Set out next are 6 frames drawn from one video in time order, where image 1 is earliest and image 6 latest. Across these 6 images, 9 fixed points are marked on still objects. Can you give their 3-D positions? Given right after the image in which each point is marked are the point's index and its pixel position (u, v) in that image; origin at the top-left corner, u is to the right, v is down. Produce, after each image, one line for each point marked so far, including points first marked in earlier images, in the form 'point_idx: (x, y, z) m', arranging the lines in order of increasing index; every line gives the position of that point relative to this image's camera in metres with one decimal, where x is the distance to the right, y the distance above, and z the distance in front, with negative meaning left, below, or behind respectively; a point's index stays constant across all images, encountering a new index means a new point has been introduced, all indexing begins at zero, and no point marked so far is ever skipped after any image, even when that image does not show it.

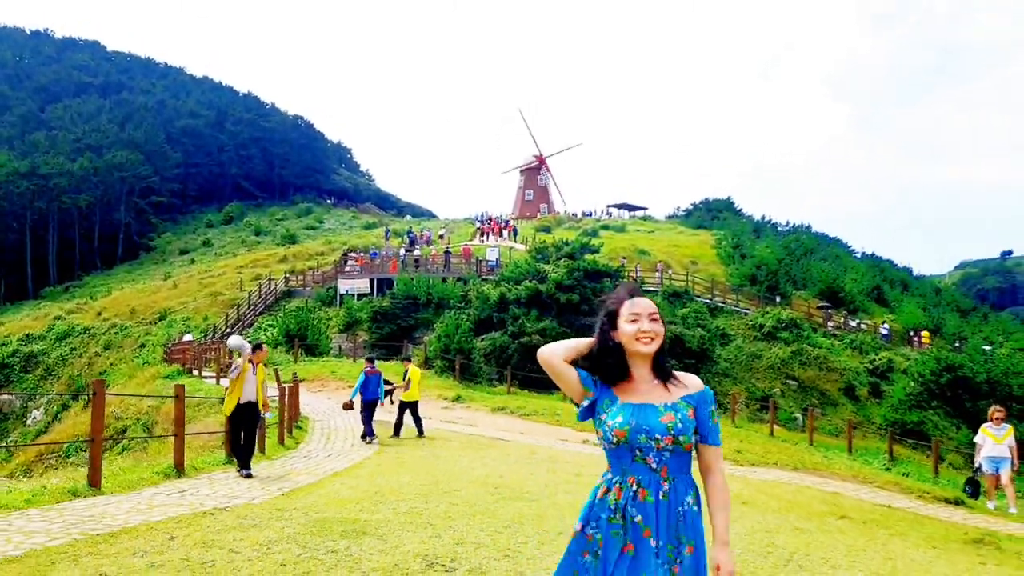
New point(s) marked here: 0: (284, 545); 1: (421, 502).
0: (-1.6, -1.8, +5.3) m
1: (-0.9, -2.0, +7.2) m
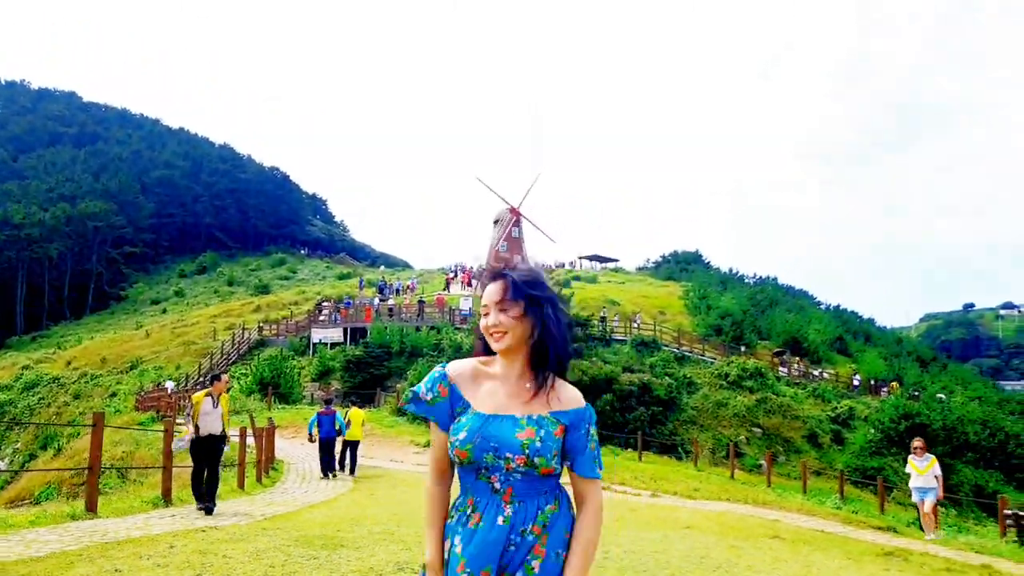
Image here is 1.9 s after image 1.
0: (-1.9, -2.1, +6.0) m
1: (-1.2, -2.4, +7.9) m
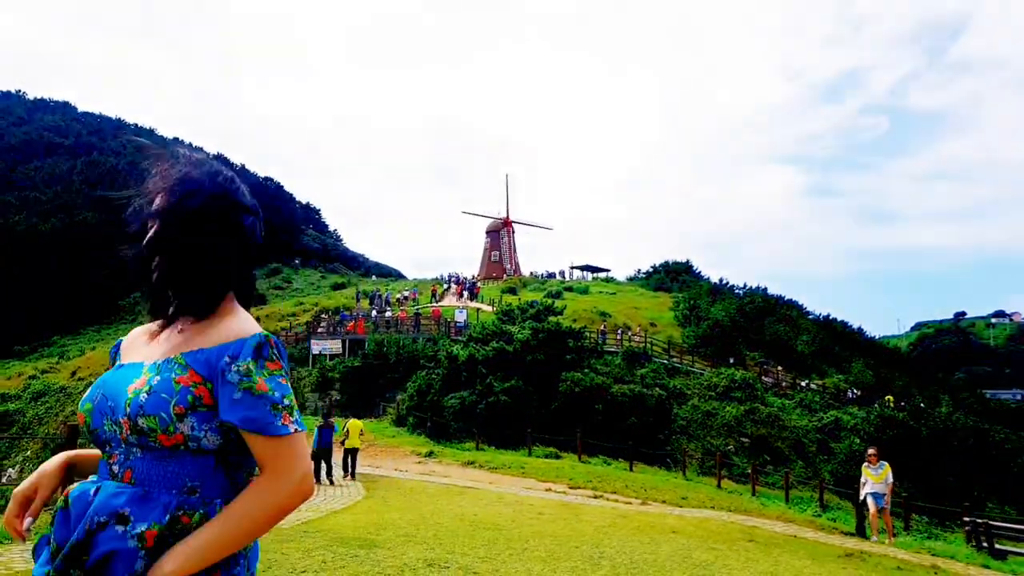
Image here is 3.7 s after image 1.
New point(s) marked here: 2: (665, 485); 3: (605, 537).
0: (-1.8, -2.4, +7.0) m
1: (-1.2, -2.8, +9.0) m
2: (+3.7, -4.7, +18.5) m
3: (+1.1, -3.1, +9.4) m
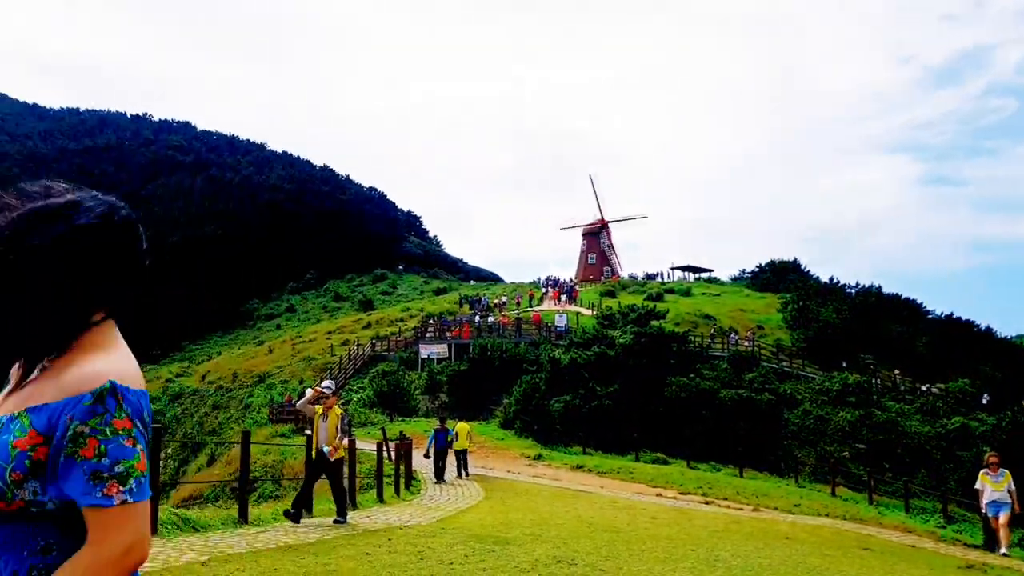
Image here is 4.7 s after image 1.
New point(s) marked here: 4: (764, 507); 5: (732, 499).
0: (-0.5, -2.6, +7.8) m
1: (+0.3, -3.0, +9.6) m
2: (+6.4, -4.9, +18.5) m
3: (+2.7, -3.3, +9.8) m
4: (+5.2, -4.6, +15.9) m
5: (+4.8, -4.6, +16.5) m
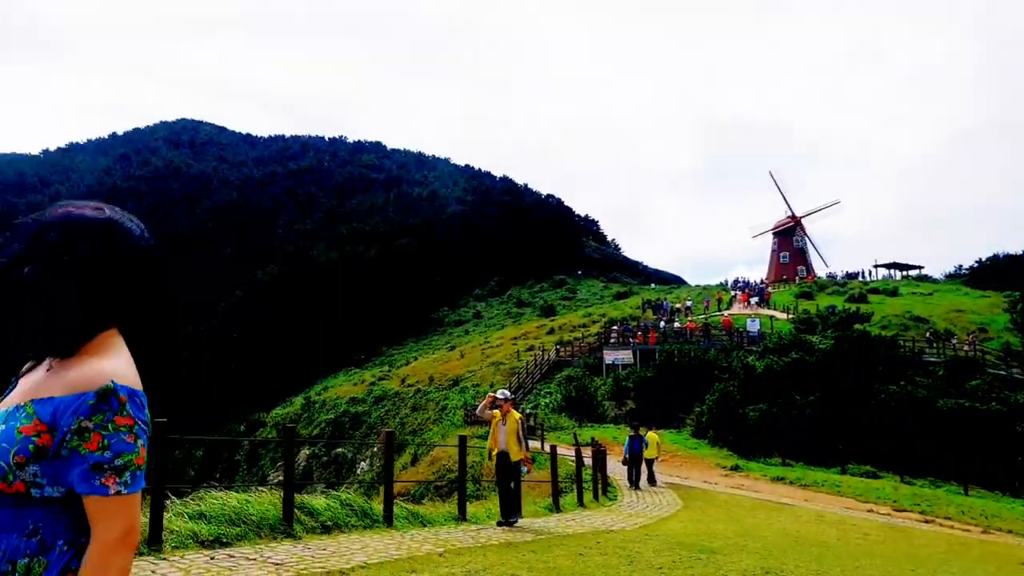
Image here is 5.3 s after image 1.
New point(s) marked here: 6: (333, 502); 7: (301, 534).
0: (+1.6, -2.8, +8.0) m
1: (+2.9, -3.2, +9.6) m
2: (+10.9, -4.9, +16.7) m
3: (+5.2, -3.3, +9.2) m
4: (+9.2, -4.6, +14.5) m
5: (+8.8, -4.6, +15.2) m
6: (-2.0, -2.4, +8.6) m
7: (-2.1, -2.5, +7.8) m
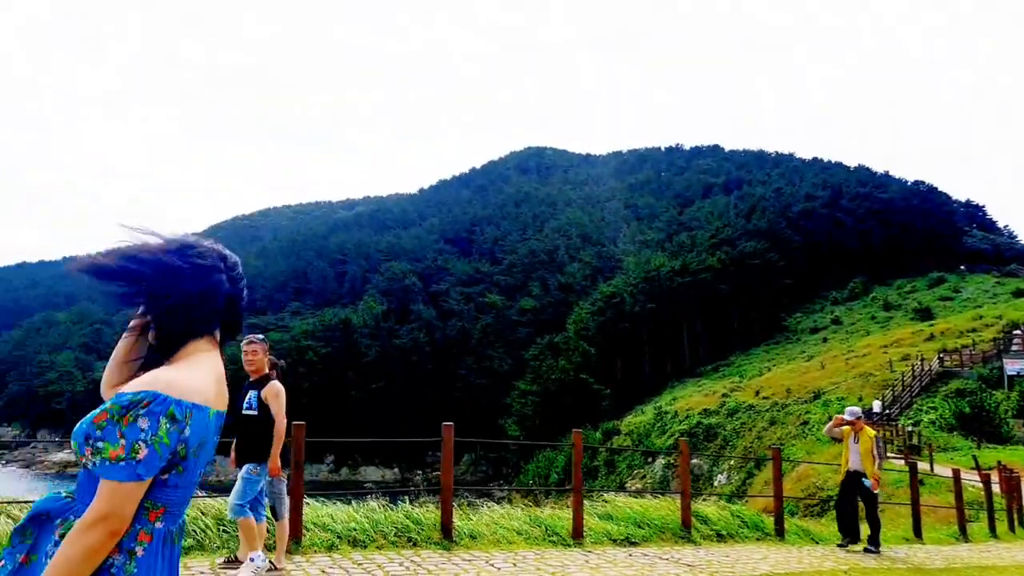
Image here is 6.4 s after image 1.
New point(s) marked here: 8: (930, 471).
0: (+5.6, -2.8, +7.0) m
1: (+7.4, -3.2, +7.9) m
2: (+17.8, -4.5, +10.9) m
3: (+9.3, -3.2, +6.5) m
4: (+15.2, -4.3, +9.6) m
5: (+15.3, -4.3, +10.4) m
6: (+2.5, -2.7, +9.1) m
7: (+2.0, -2.7, +8.4) m
8: (+9.8, -4.3, +17.8) m
